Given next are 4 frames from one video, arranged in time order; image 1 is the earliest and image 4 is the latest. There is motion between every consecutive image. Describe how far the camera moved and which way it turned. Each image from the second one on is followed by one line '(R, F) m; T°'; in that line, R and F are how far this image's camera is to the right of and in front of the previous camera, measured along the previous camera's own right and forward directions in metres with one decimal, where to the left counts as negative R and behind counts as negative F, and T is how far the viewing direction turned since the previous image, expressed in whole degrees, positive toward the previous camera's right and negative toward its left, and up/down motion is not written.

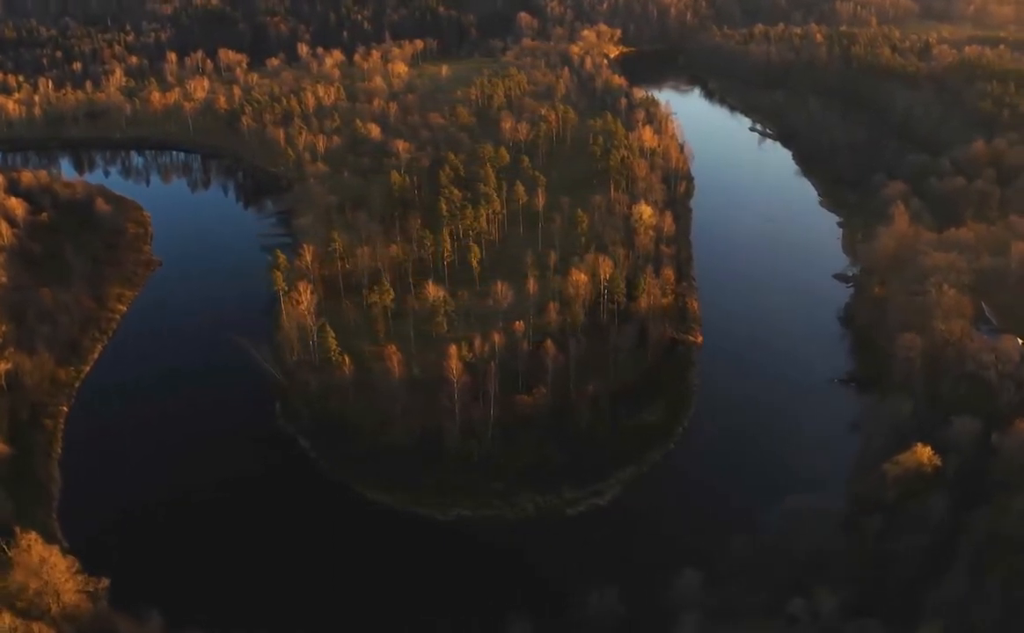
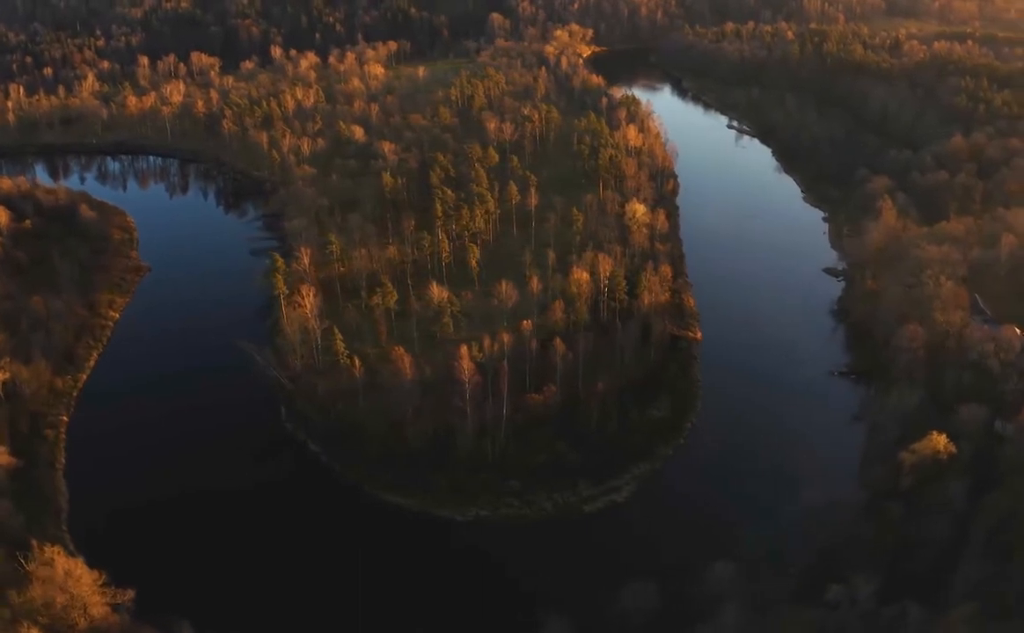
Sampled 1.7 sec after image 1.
(-0.7, +0.1) m; +1°
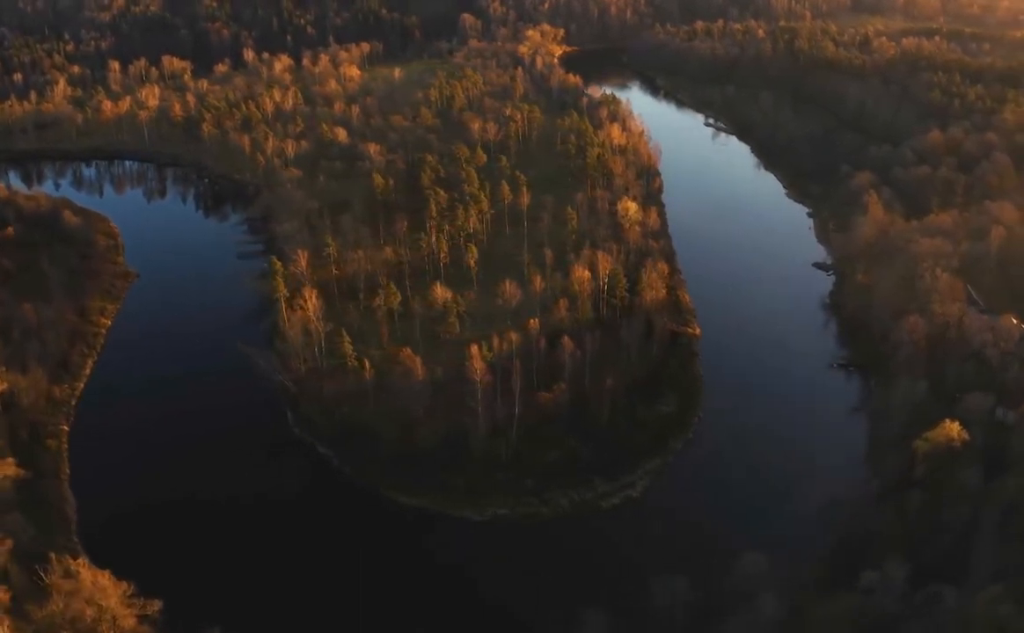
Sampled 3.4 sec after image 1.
(-0.7, +0.1) m; +1°
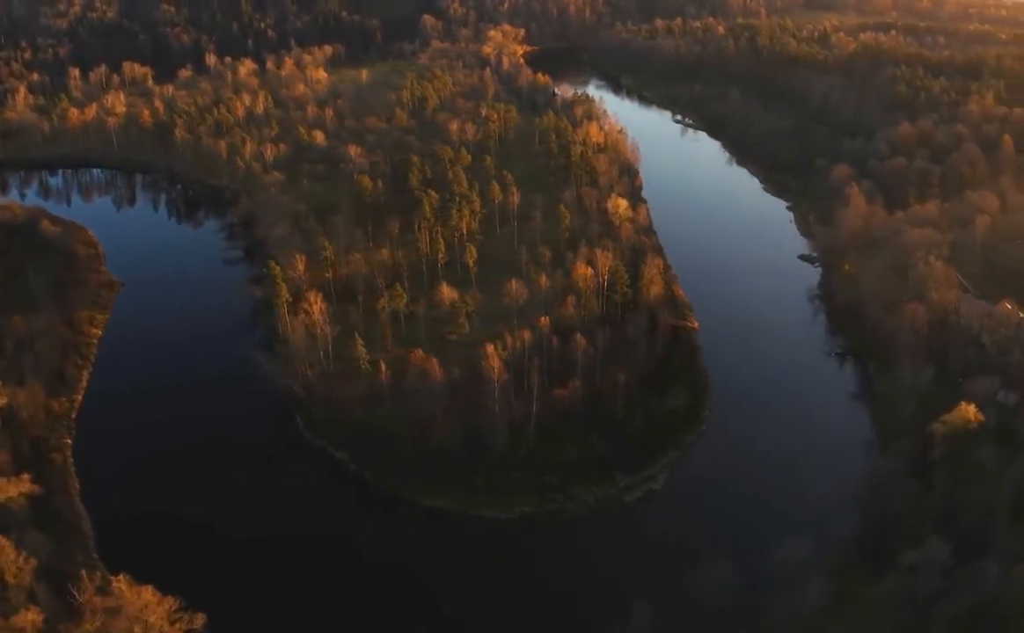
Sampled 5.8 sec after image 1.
(-1.0, +0.2) m; +2°
